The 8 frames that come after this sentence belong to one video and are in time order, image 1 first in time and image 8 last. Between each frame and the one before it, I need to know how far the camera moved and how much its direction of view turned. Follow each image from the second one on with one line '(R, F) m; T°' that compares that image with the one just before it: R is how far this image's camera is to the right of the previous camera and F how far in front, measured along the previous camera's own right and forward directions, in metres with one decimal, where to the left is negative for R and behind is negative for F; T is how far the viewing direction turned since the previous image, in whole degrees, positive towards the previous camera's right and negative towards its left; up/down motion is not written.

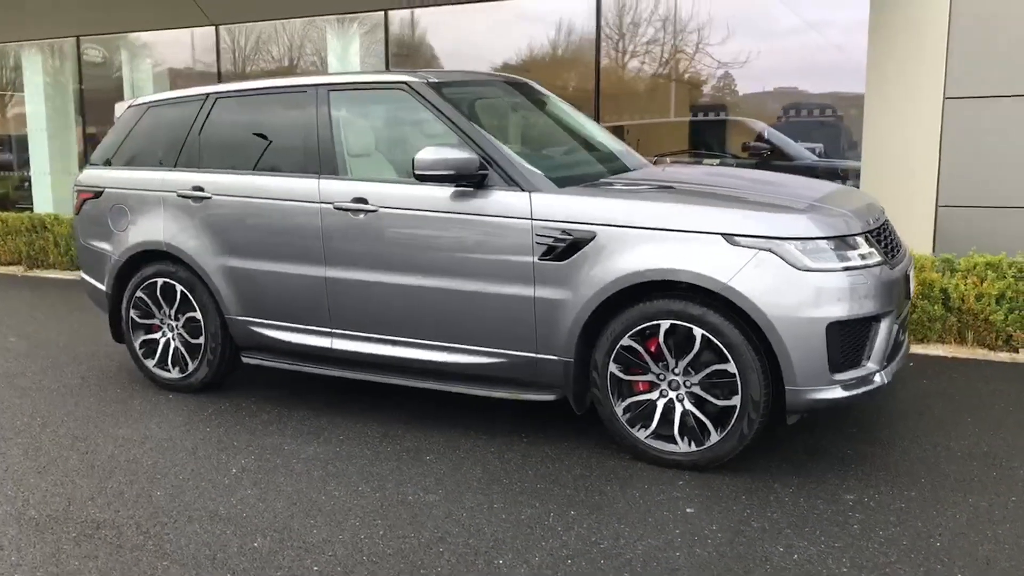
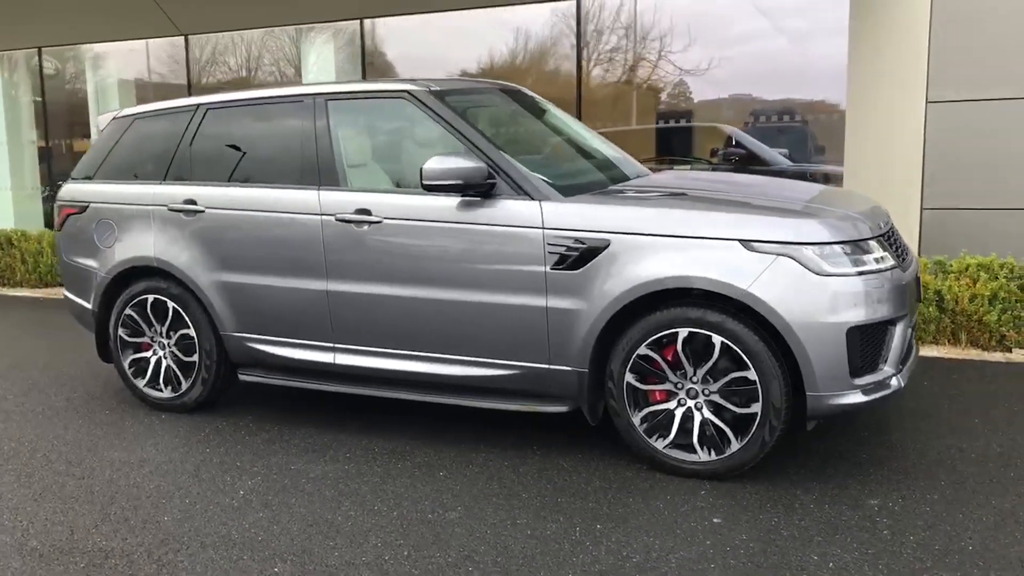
(-0.2, +0.1) m; +2°
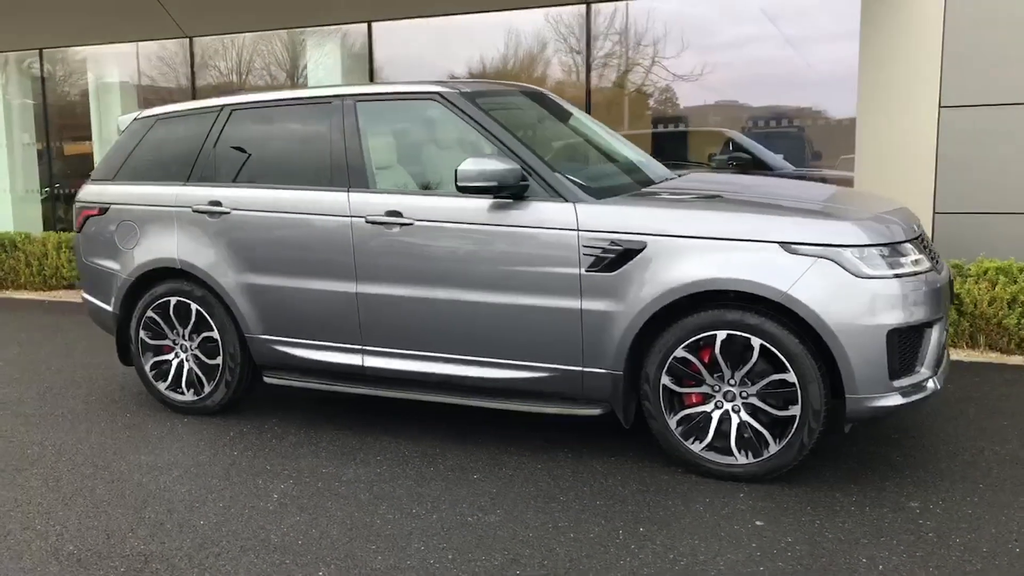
(-0.2, 0.0) m; +1°
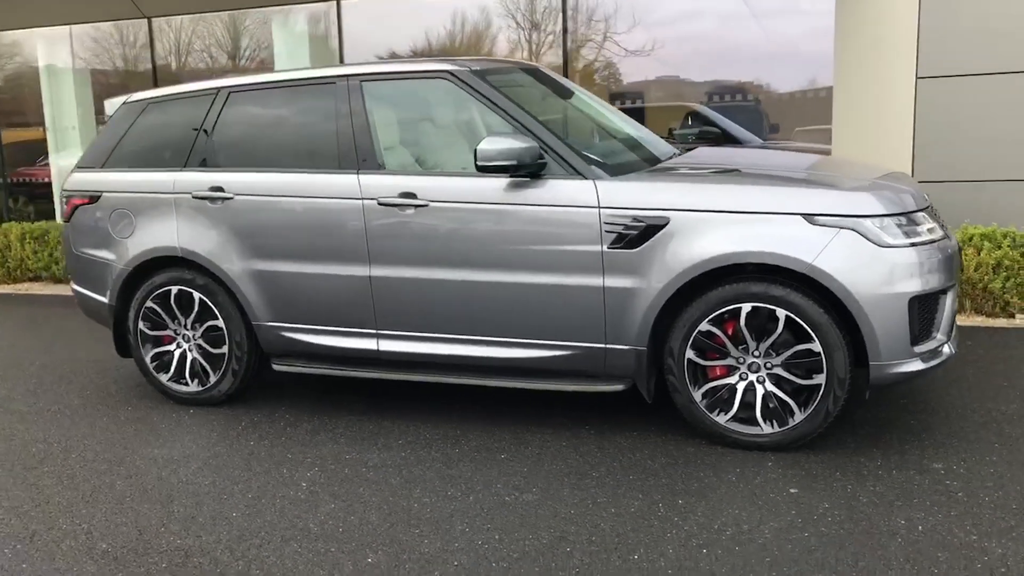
(-0.3, 0.0) m; +3°
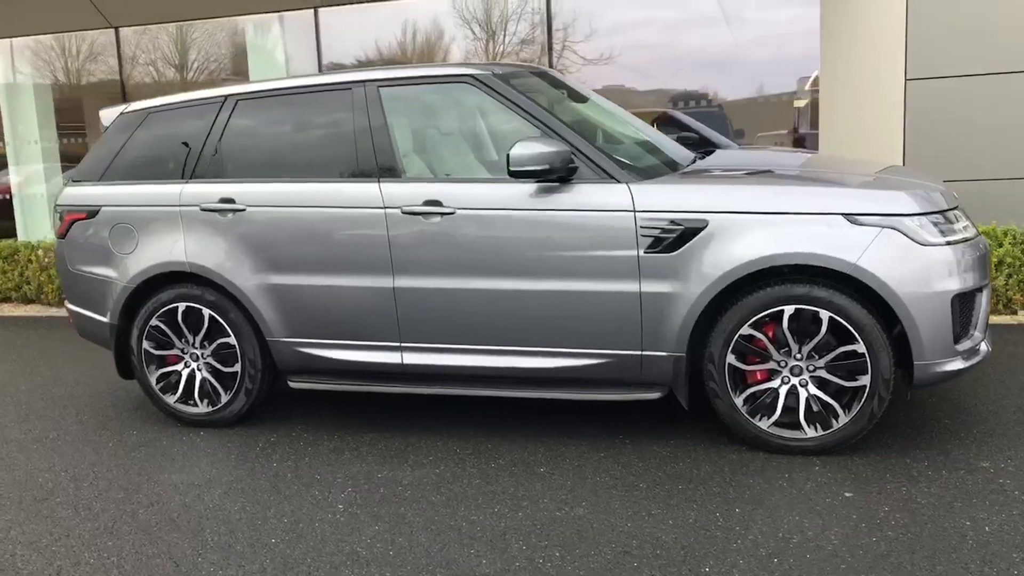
(-0.3, +0.1) m; +3°
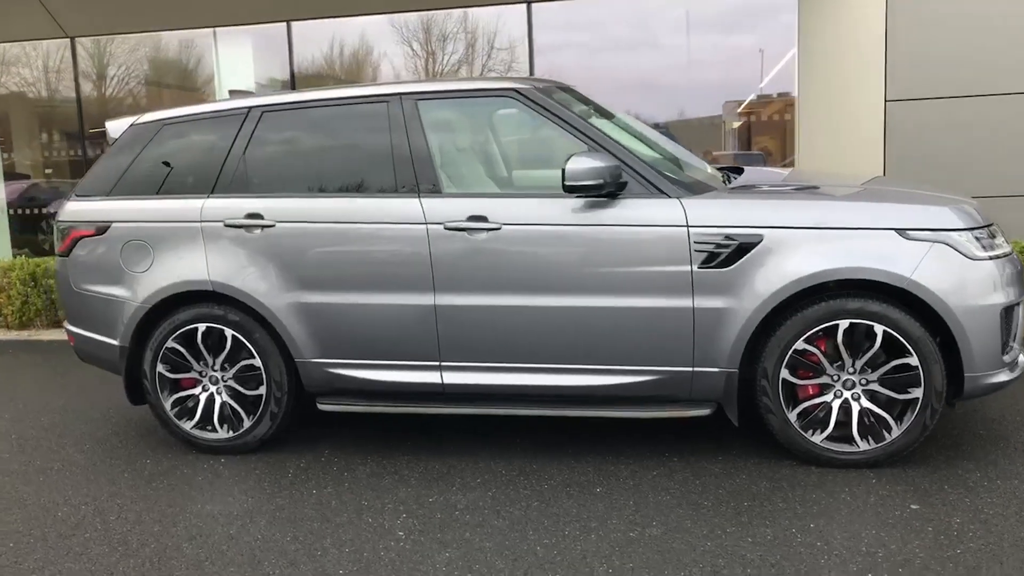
(-0.5, +0.1) m; +4°
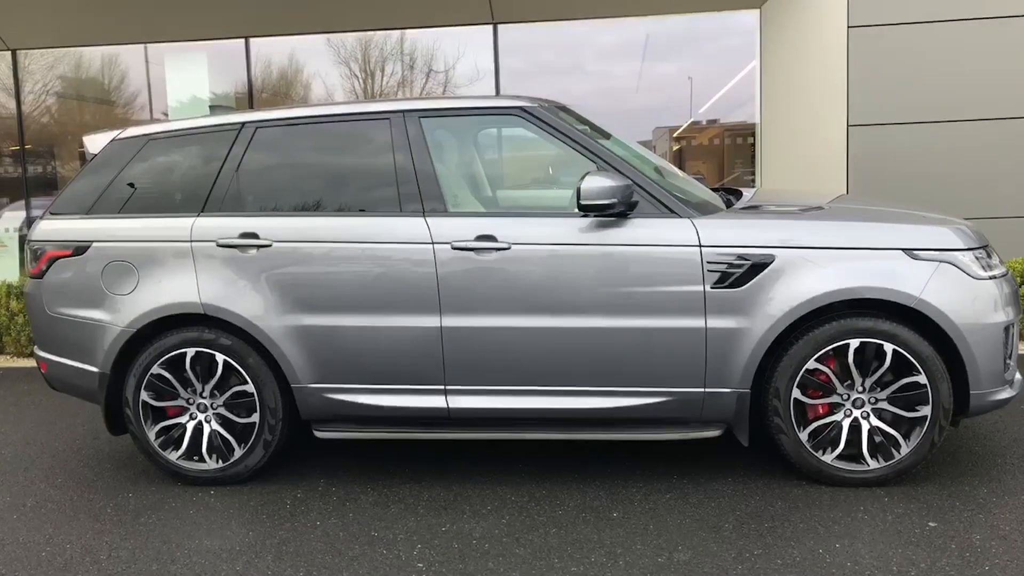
(-0.3, +0.1) m; +4°
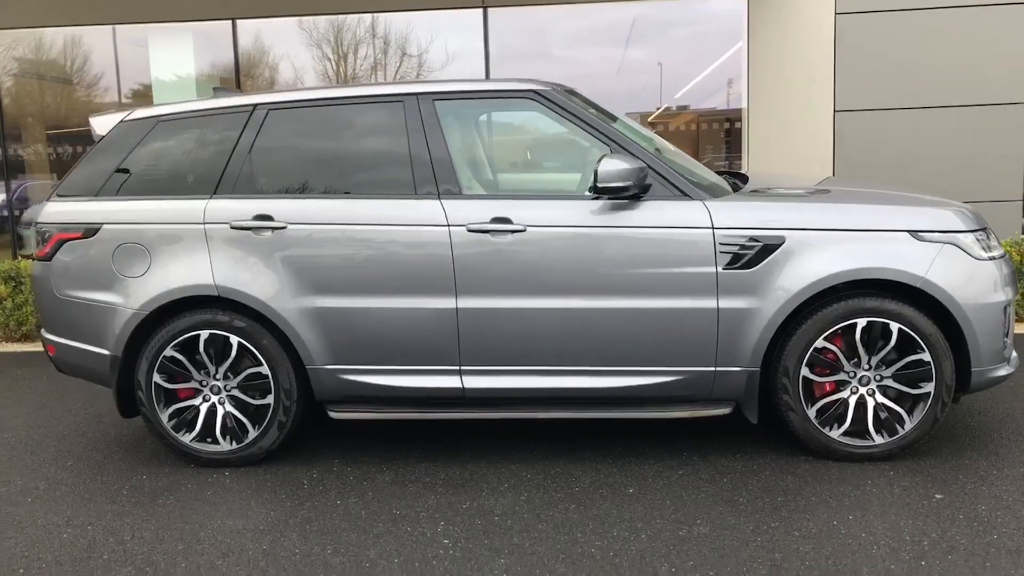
(-0.2, 0.0) m; +2°
